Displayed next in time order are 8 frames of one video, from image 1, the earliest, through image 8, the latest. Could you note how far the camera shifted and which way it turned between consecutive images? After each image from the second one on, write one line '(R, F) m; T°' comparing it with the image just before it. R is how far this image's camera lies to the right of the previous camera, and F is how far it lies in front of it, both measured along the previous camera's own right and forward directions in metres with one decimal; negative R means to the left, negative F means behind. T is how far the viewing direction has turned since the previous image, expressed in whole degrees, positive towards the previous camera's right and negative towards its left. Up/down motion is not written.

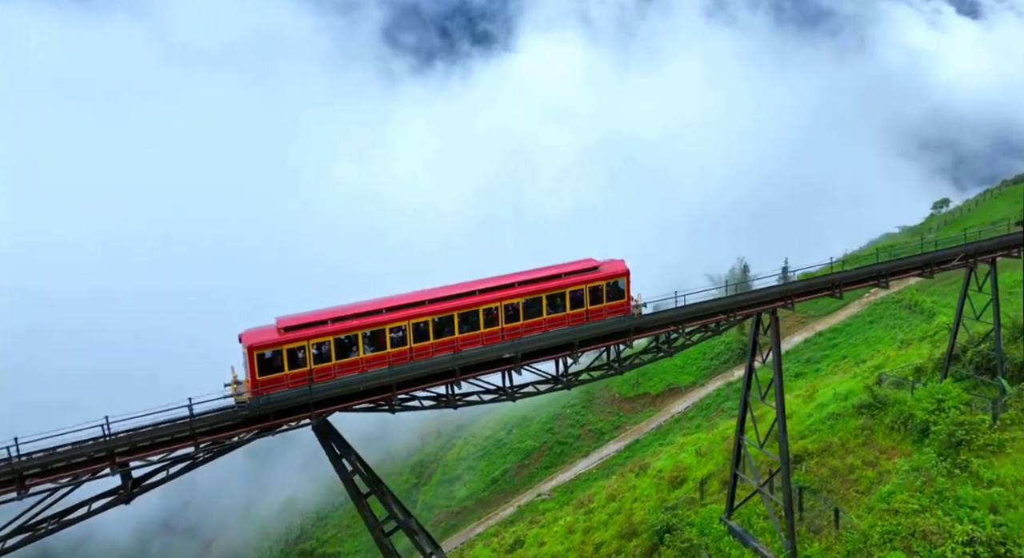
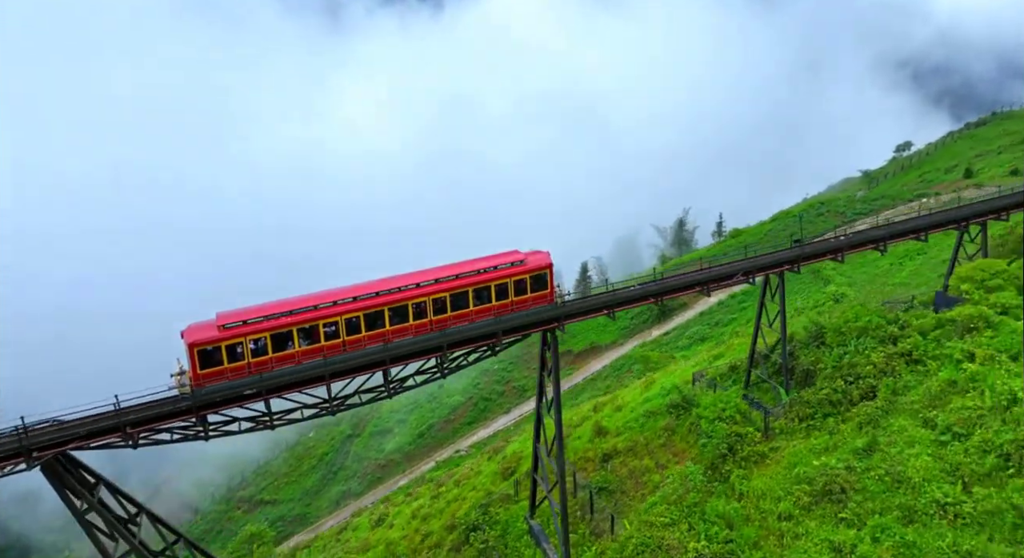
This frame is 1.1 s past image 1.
(+7.8, -0.1) m; +2°
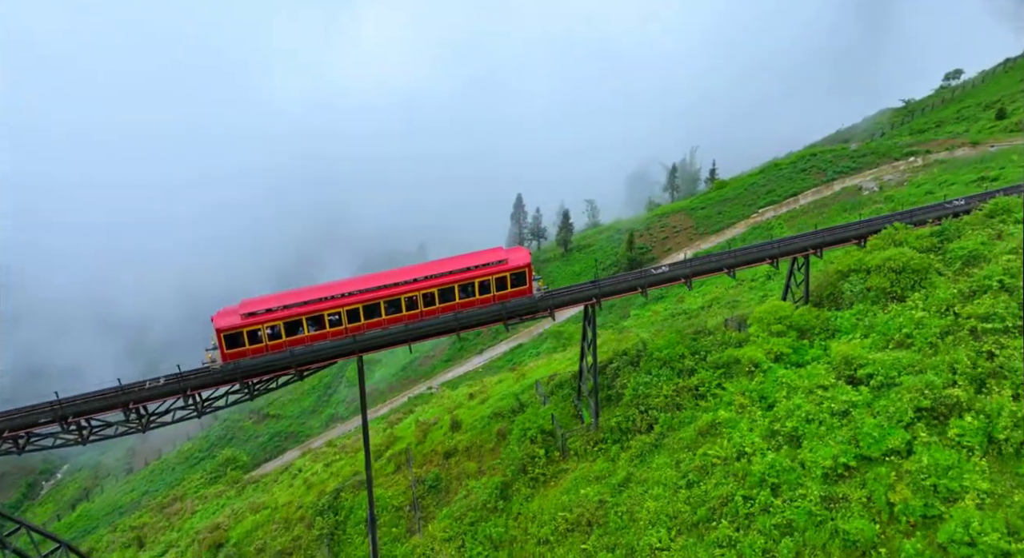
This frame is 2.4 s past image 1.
(+9.7, -1.1) m; -3°
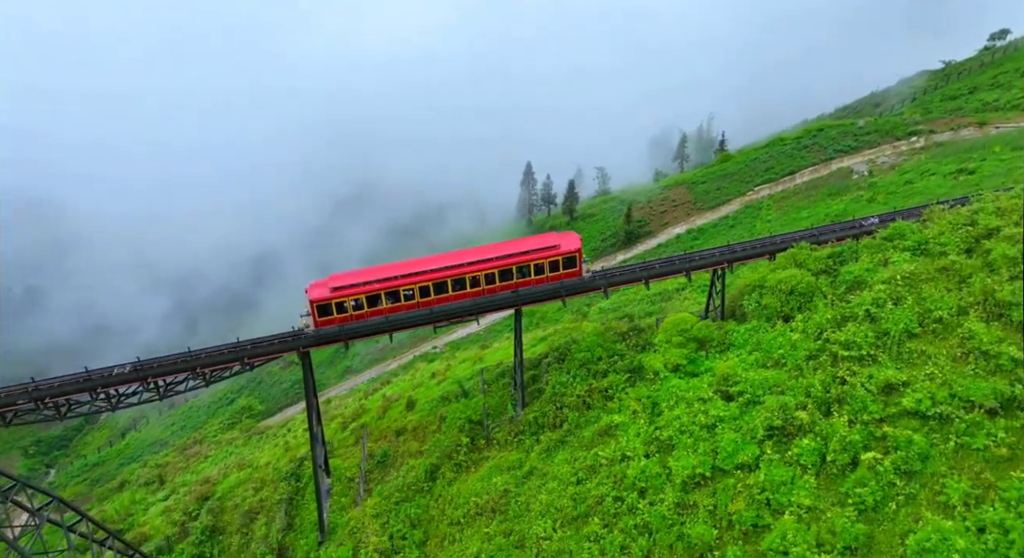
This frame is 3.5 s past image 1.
(+4.7, -2.4) m; -2°
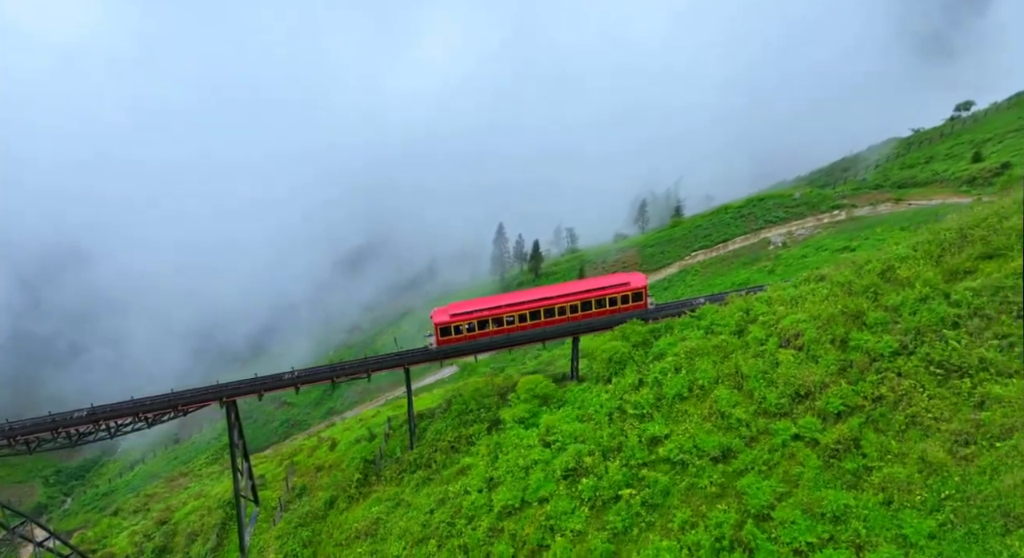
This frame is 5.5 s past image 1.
(+6.5, -7.0) m; 0°
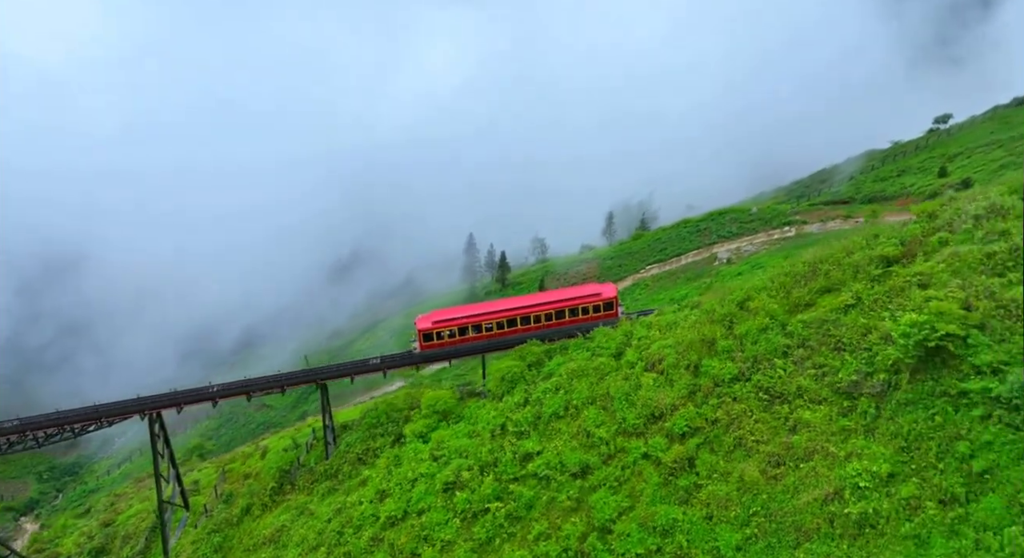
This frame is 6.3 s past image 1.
(+5.3, -2.2) m; +1°
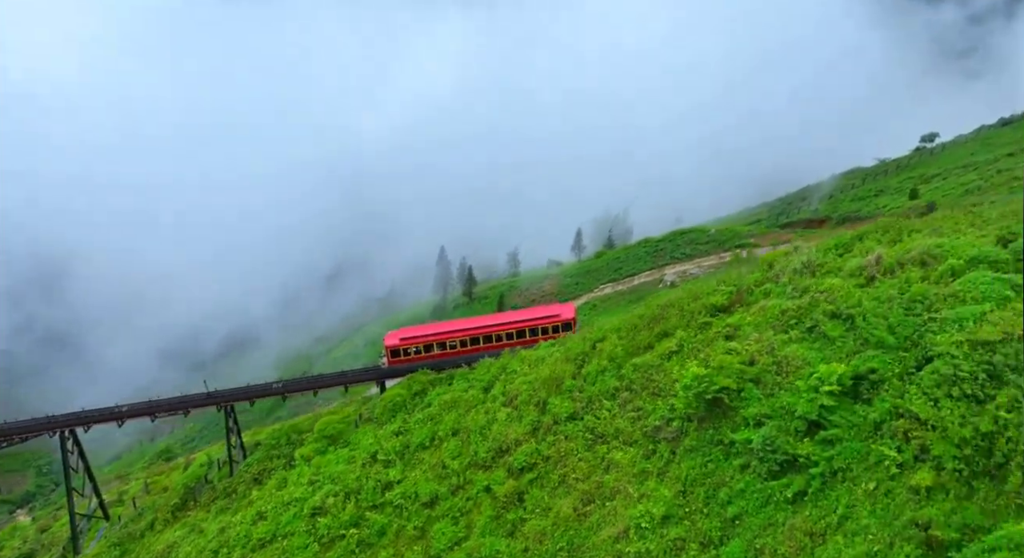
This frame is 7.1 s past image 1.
(+6.8, -1.9) m; 0°
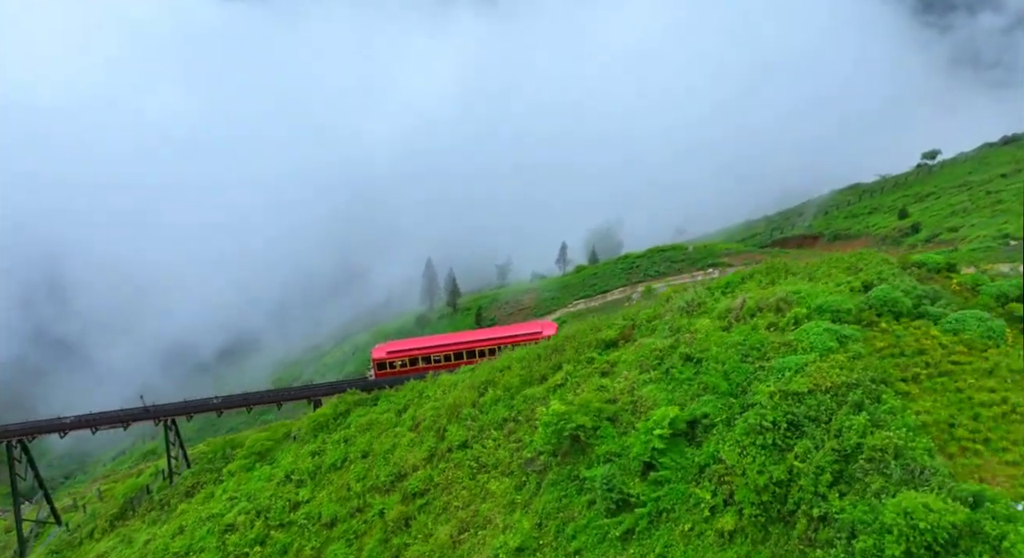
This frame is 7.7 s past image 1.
(+5.2, -1.2) m; -1°
